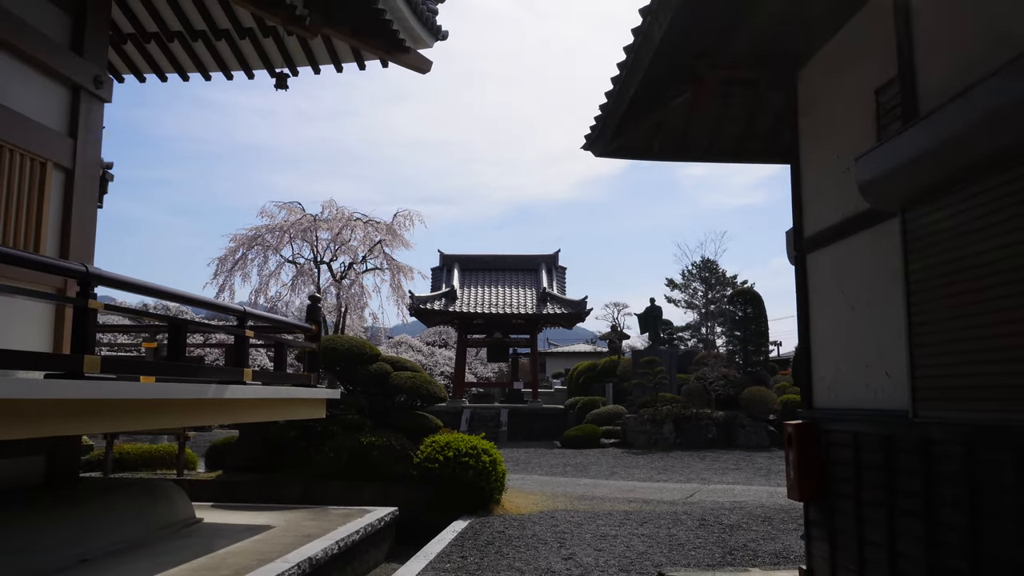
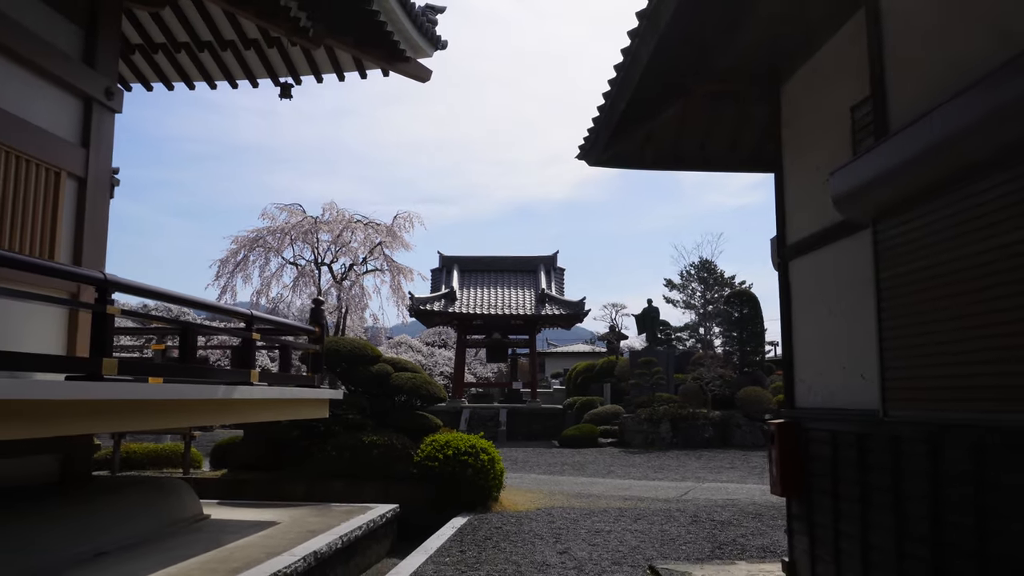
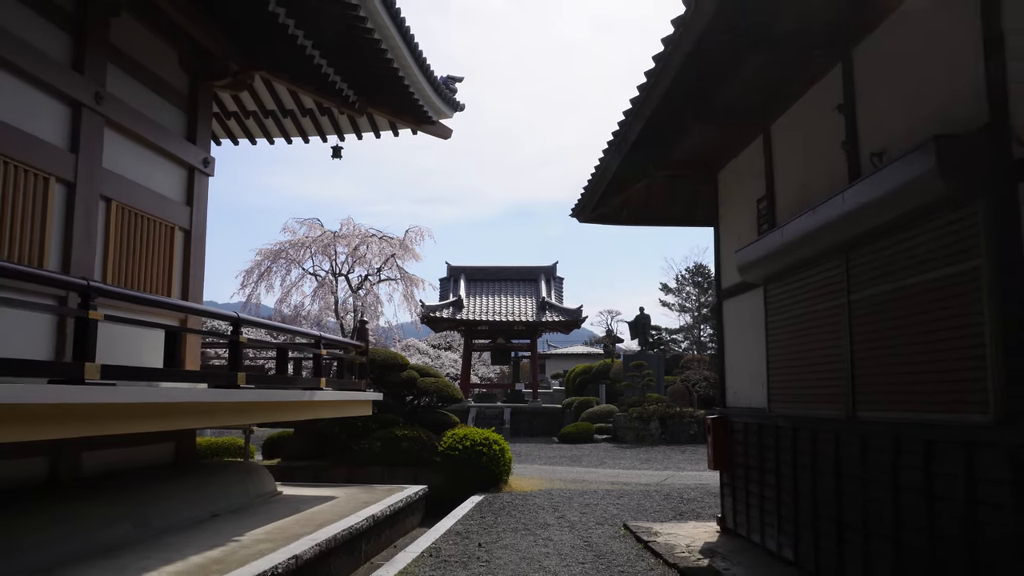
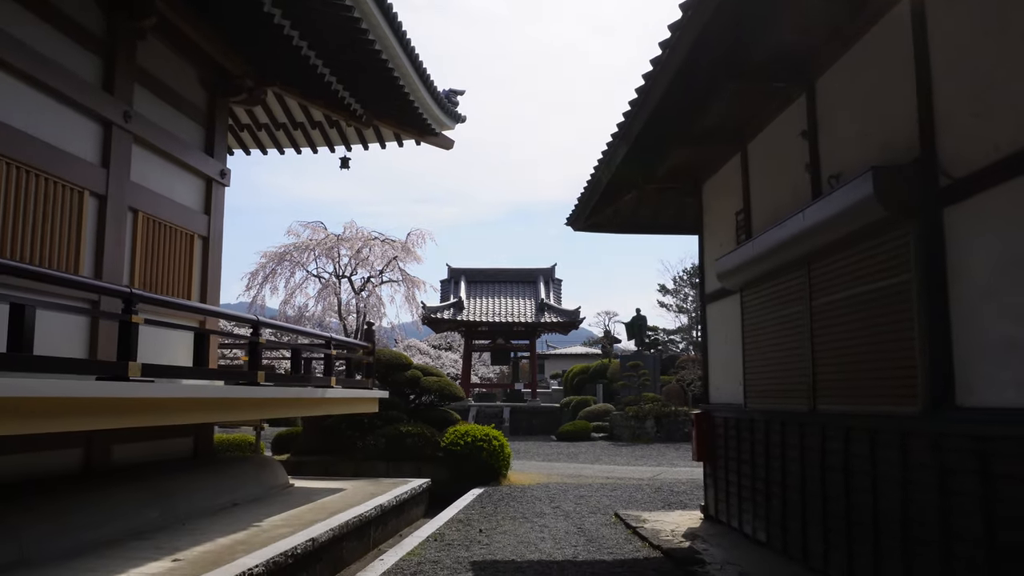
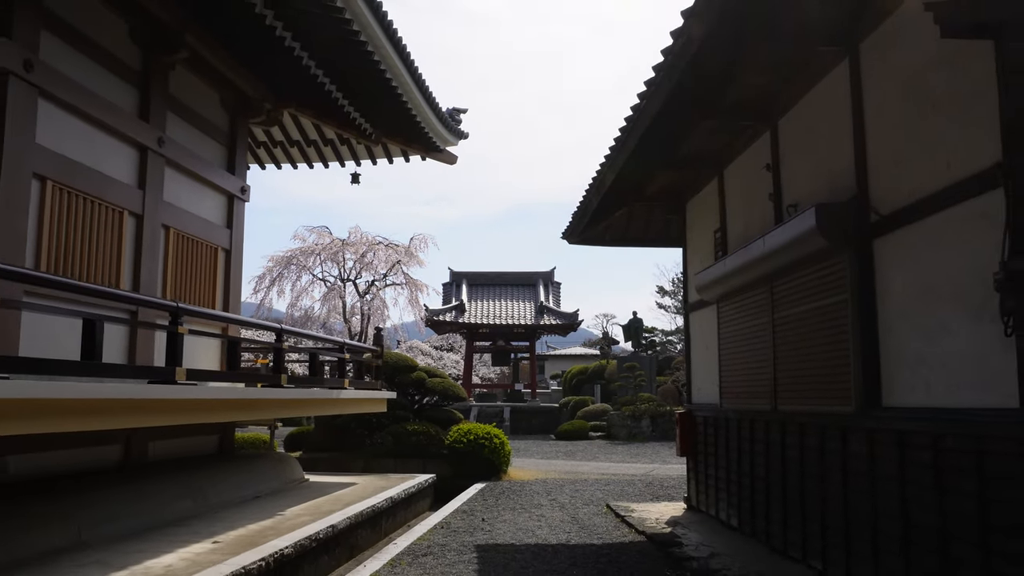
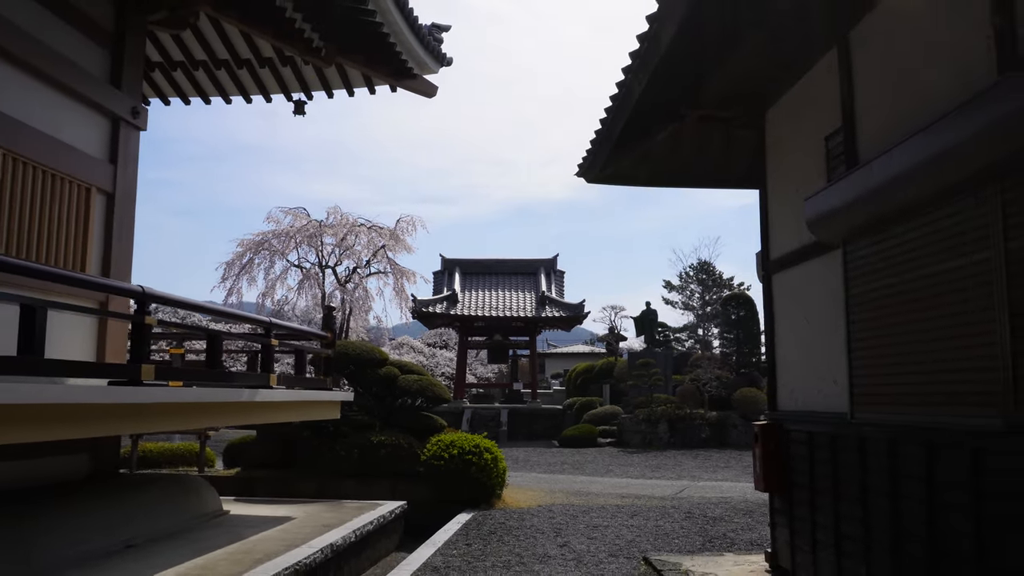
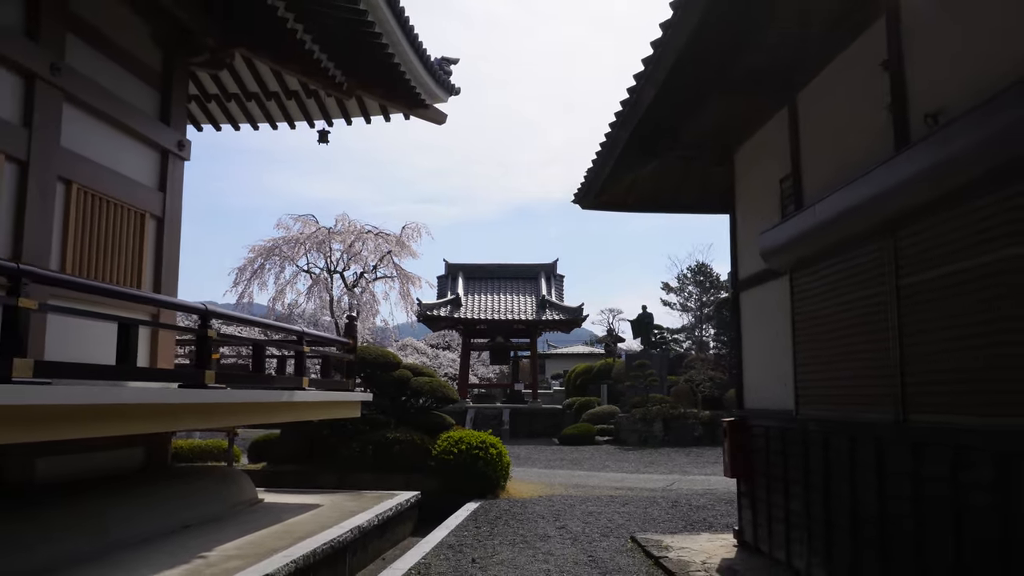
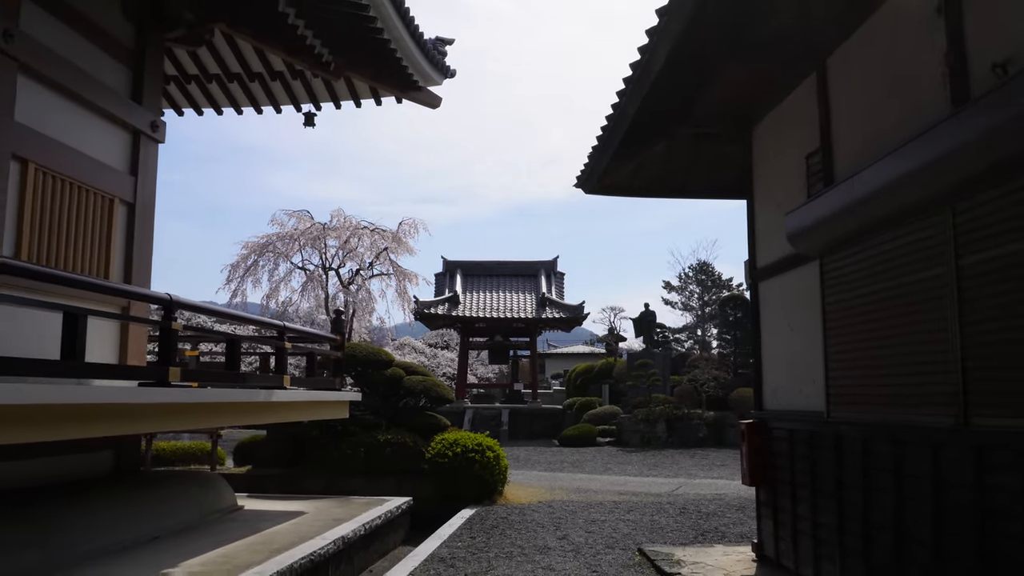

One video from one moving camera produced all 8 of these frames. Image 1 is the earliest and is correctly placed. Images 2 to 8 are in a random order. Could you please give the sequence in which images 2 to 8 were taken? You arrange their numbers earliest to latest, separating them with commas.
2, 6, 8, 7, 3, 4, 5
